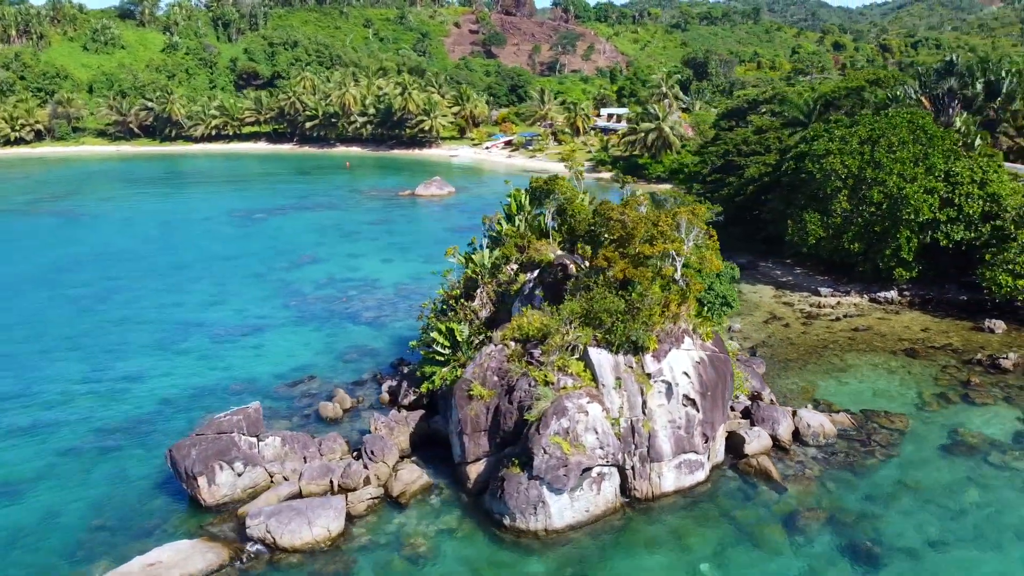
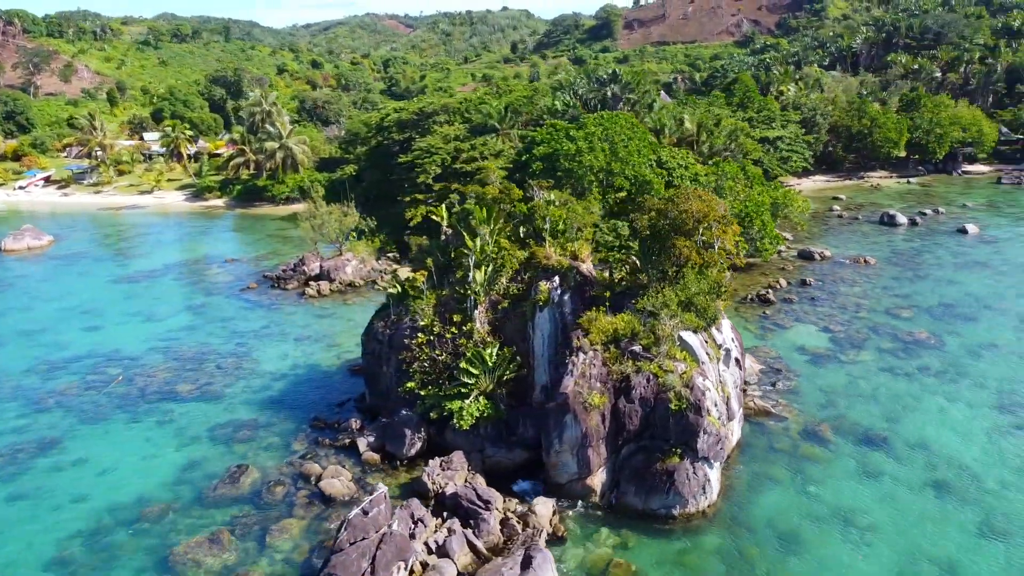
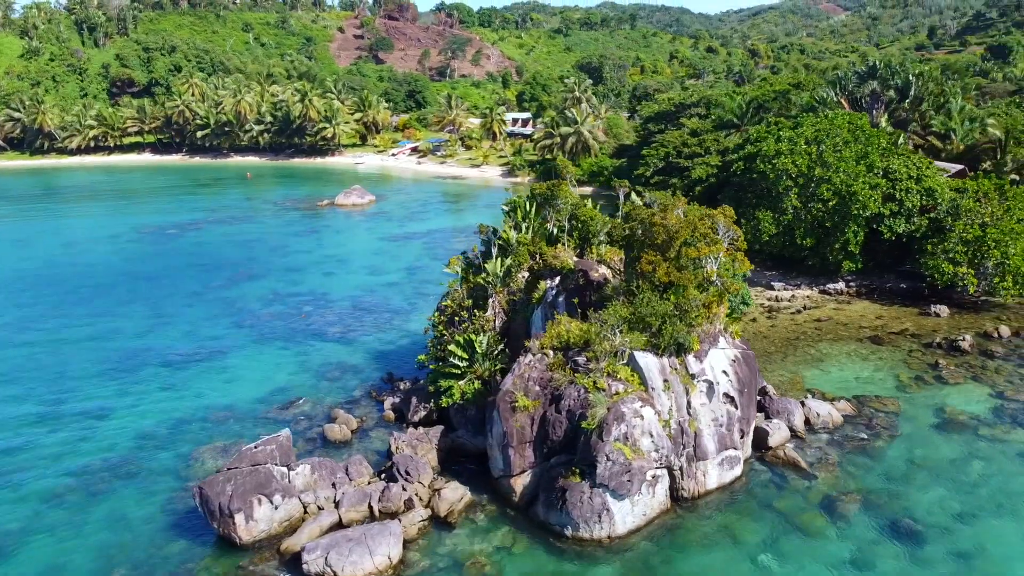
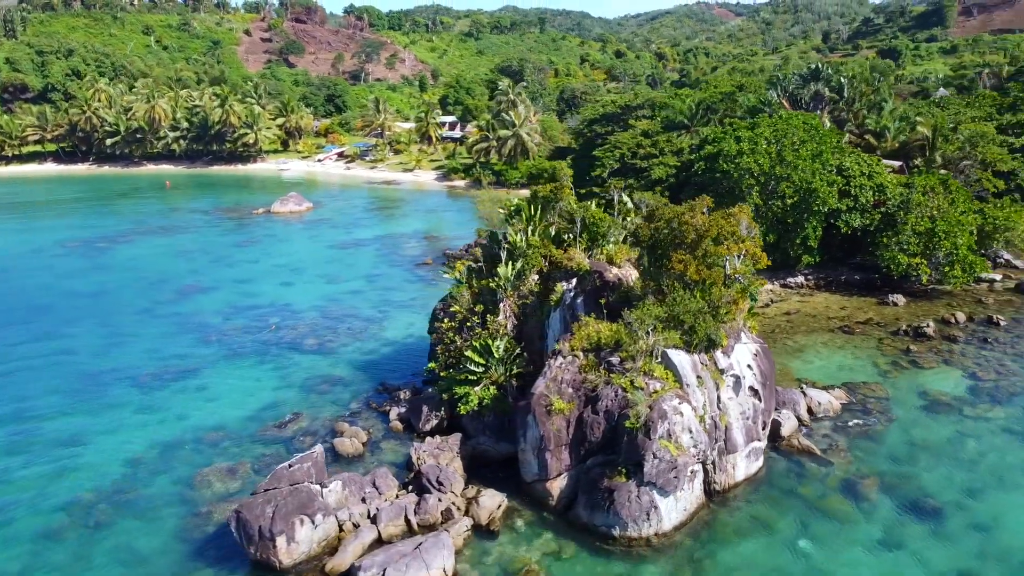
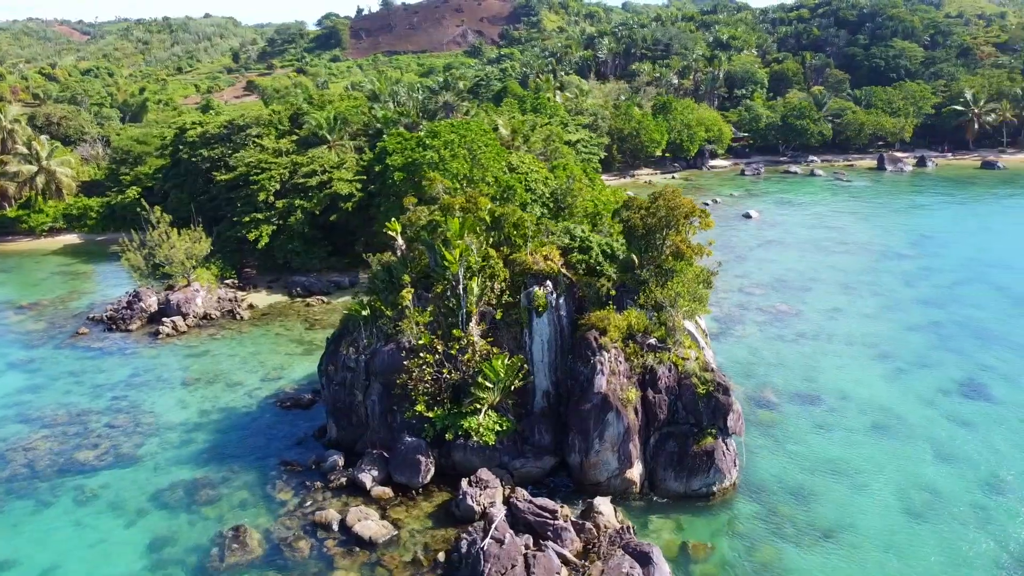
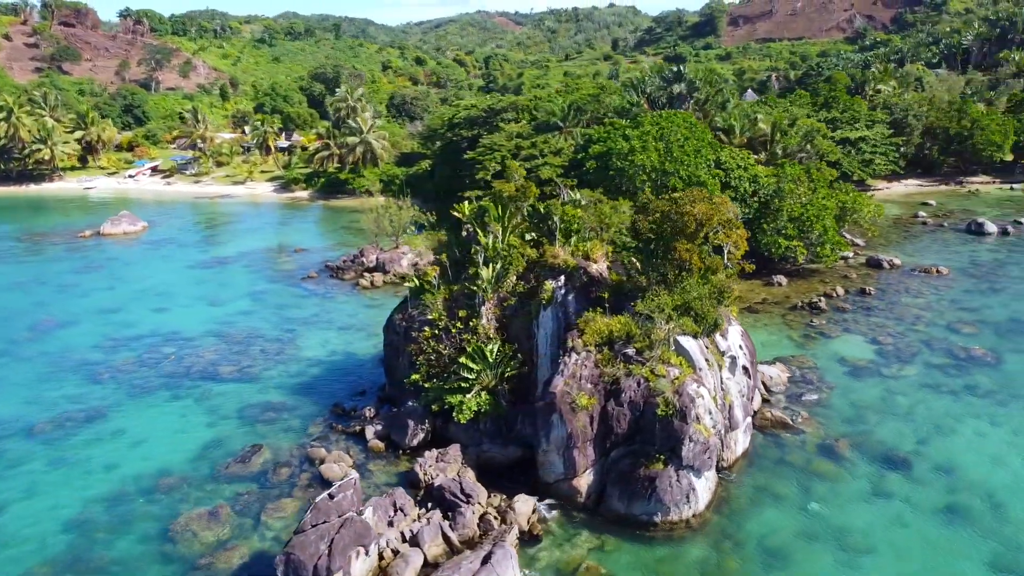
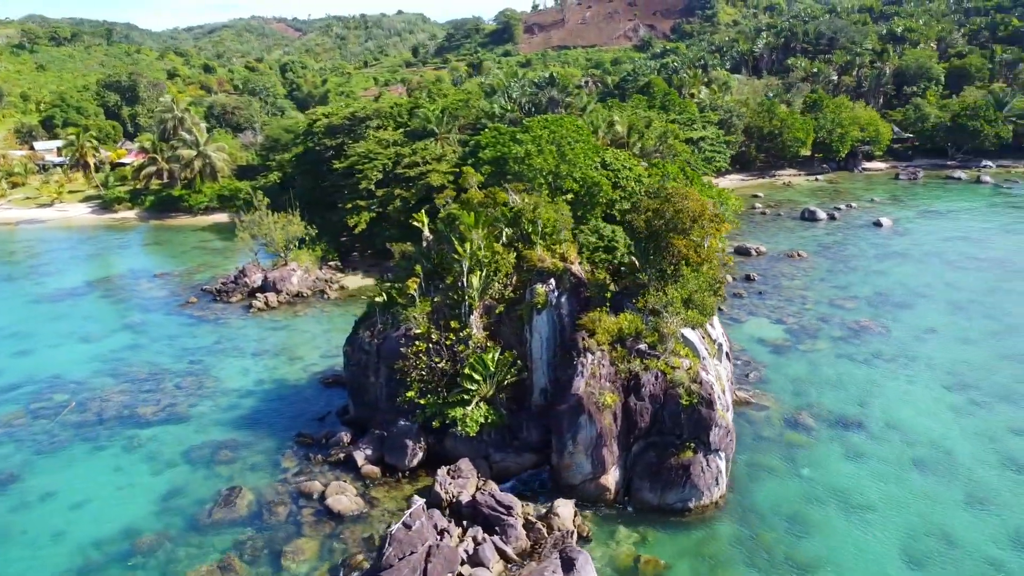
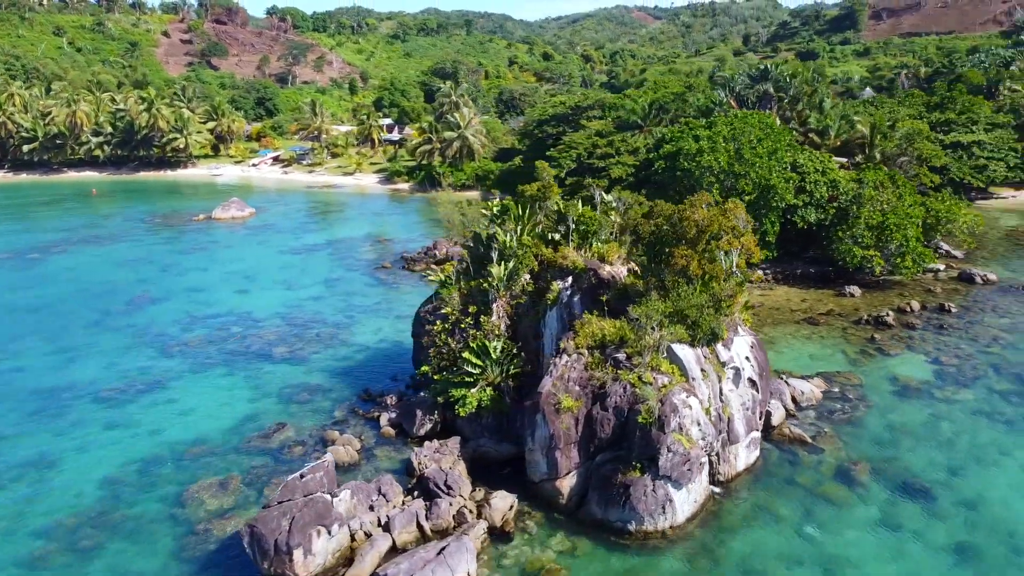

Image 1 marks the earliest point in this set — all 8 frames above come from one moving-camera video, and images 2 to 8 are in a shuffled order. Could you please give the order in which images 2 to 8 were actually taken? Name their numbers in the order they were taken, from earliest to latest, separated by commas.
3, 4, 8, 6, 2, 7, 5
